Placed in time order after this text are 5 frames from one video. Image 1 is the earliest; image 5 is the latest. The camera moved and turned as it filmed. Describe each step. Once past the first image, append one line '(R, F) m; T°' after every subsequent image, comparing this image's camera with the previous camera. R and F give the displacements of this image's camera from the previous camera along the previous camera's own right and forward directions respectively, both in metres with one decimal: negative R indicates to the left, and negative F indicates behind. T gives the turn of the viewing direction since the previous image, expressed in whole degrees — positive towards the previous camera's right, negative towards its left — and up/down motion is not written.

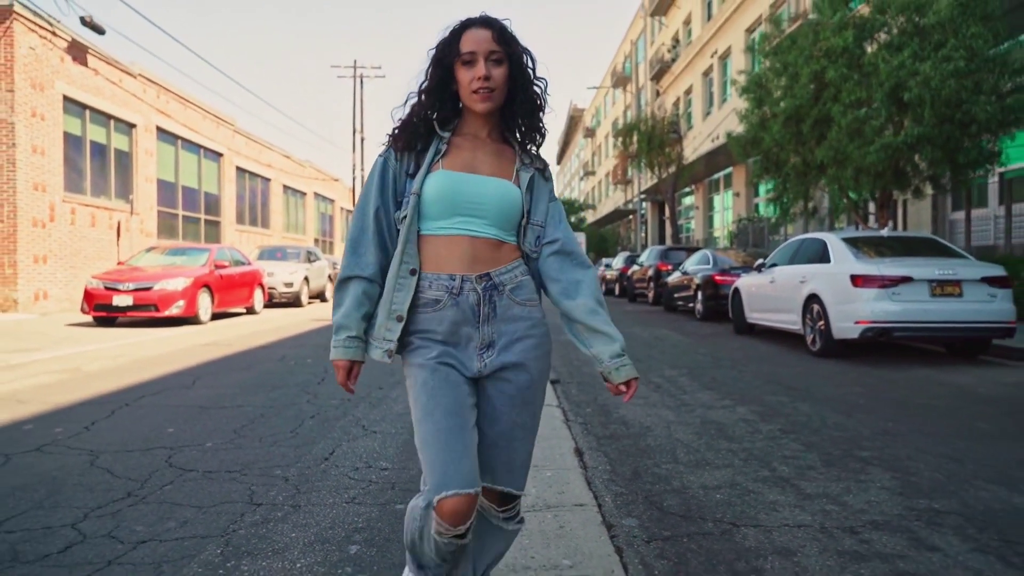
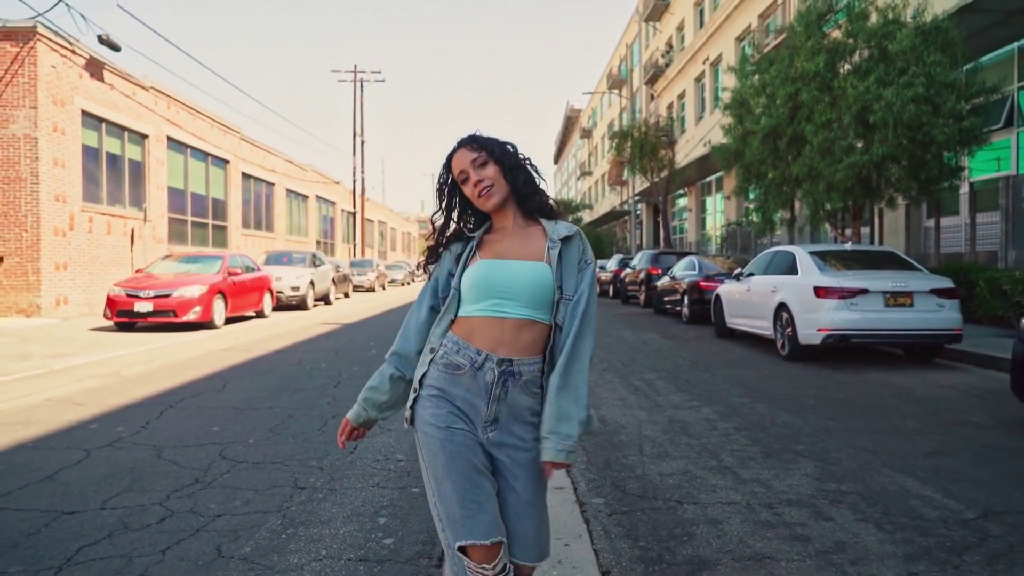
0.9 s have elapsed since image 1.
(0.0, -0.9) m; 0°
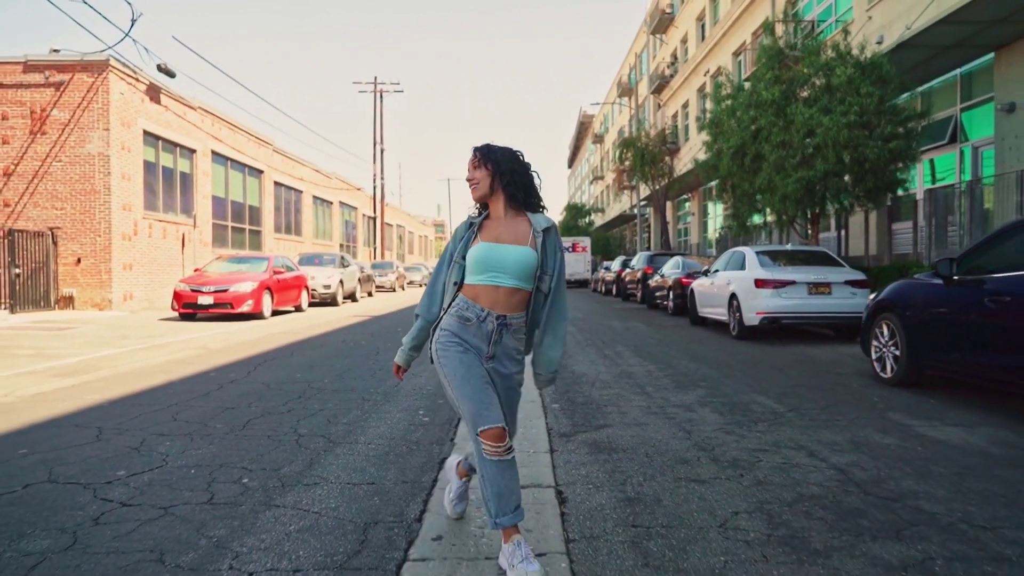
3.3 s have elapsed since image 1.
(+0.2, -2.4) m; -1°
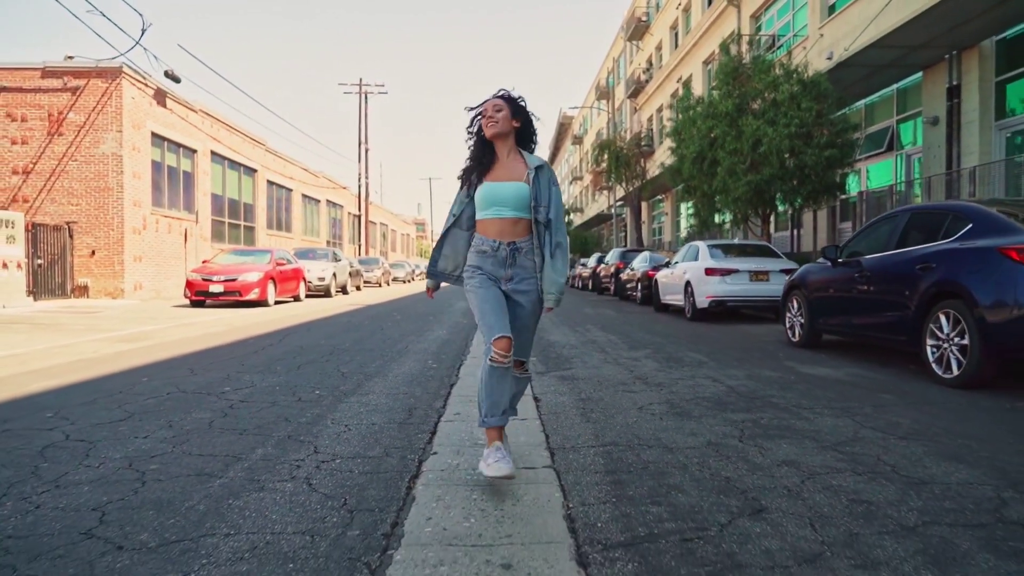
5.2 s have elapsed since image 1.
(-0.1, -1.8) m; +2°
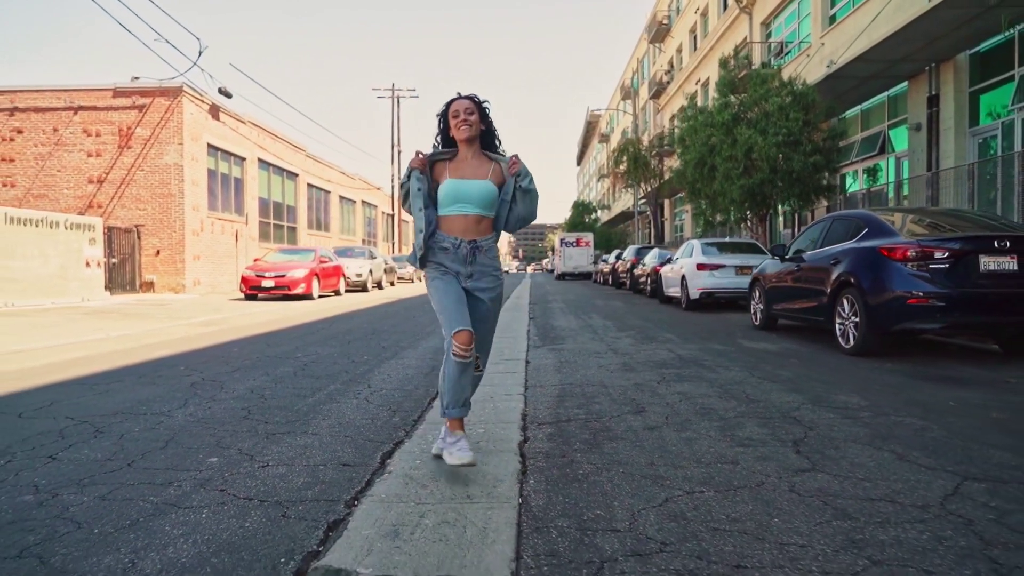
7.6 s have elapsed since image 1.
(+0.4, -1.9) m; -3°
